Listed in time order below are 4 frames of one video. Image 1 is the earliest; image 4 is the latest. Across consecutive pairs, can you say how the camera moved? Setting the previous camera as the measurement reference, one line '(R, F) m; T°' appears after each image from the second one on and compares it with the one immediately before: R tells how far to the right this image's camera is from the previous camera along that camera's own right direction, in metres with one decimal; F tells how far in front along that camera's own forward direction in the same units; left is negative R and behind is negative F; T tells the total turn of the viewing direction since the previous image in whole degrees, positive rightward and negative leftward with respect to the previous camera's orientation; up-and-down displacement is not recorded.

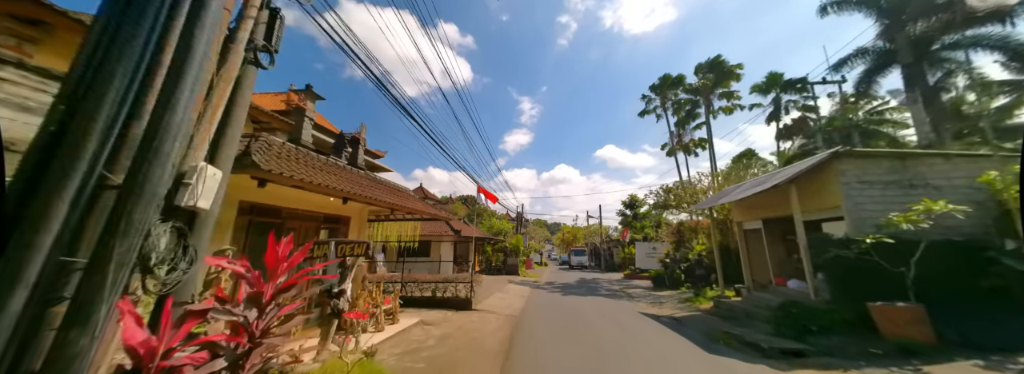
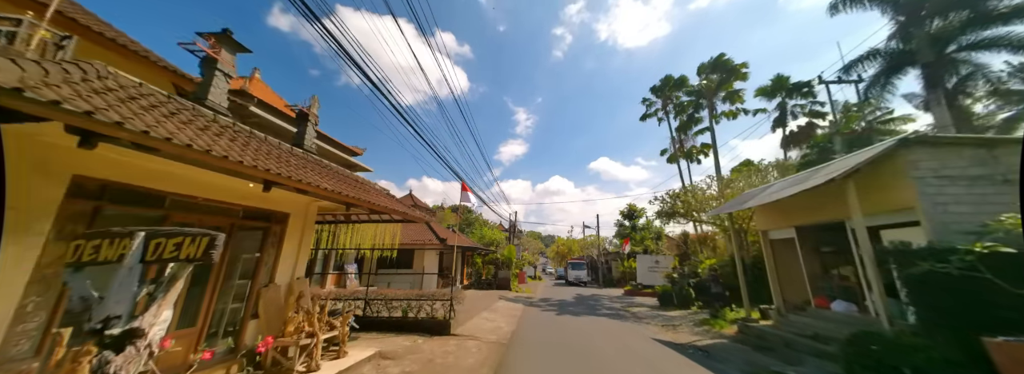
(+0.1, +1.3) m; +1°
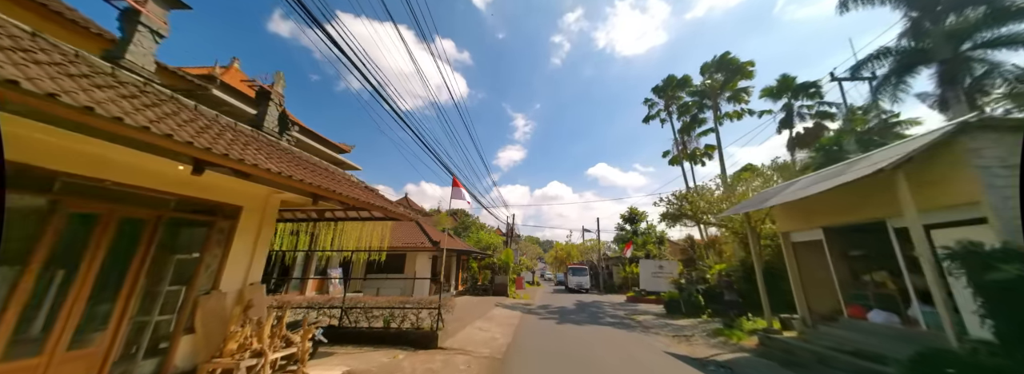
(0.0, +0.7) m; 0°
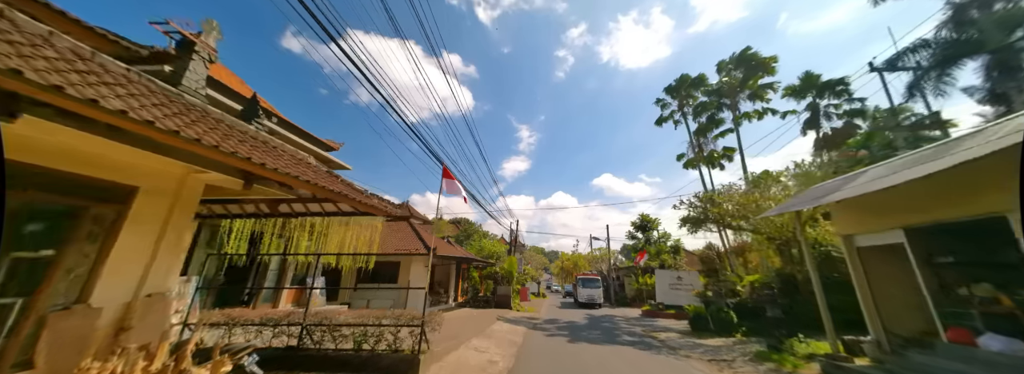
(+0.1, +1.2) m; -1°
